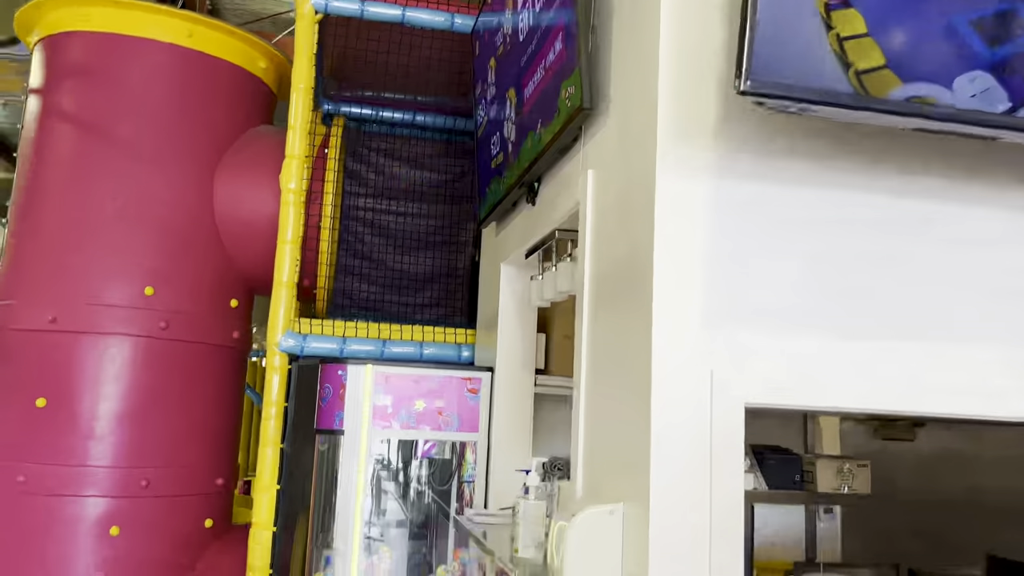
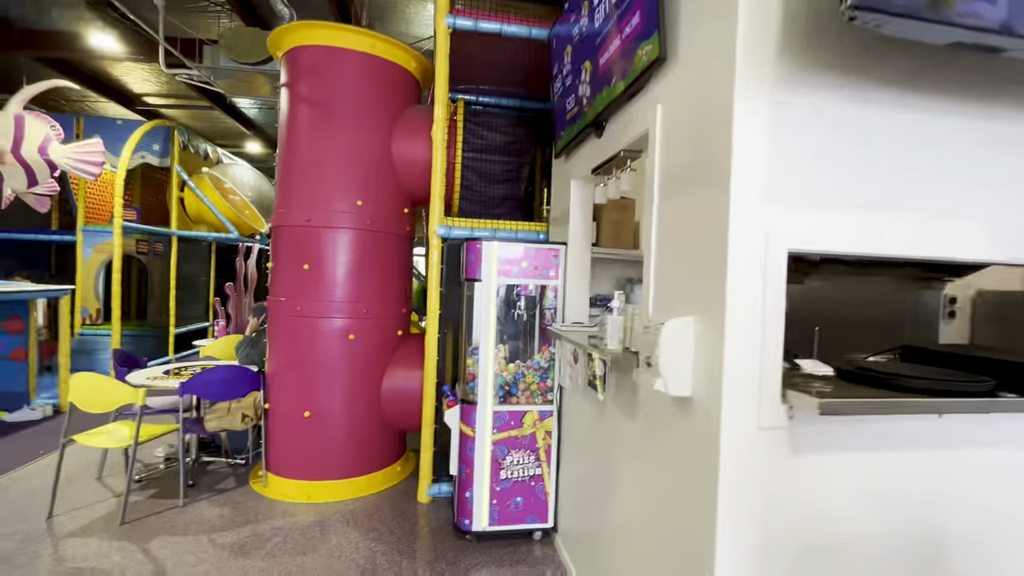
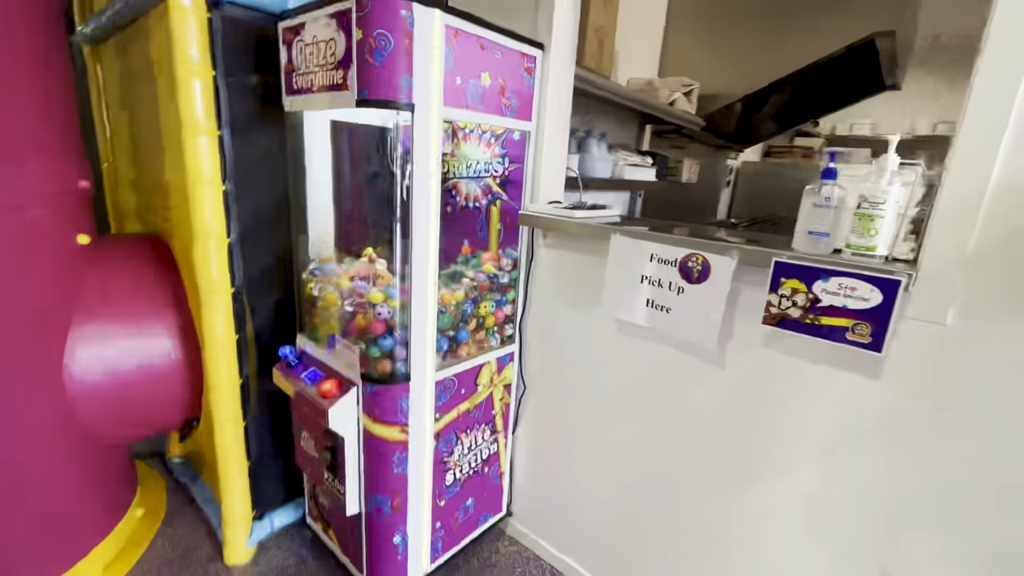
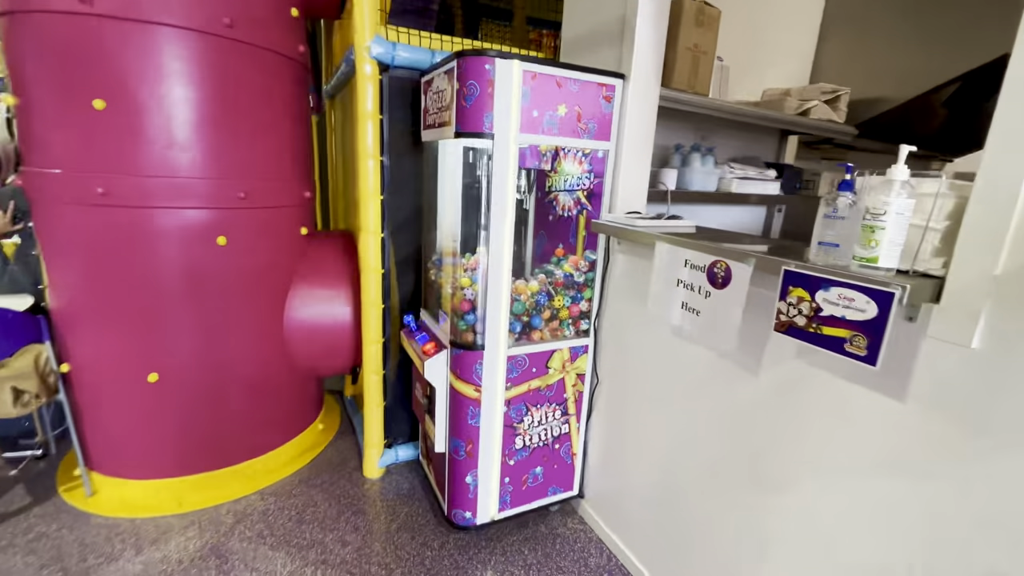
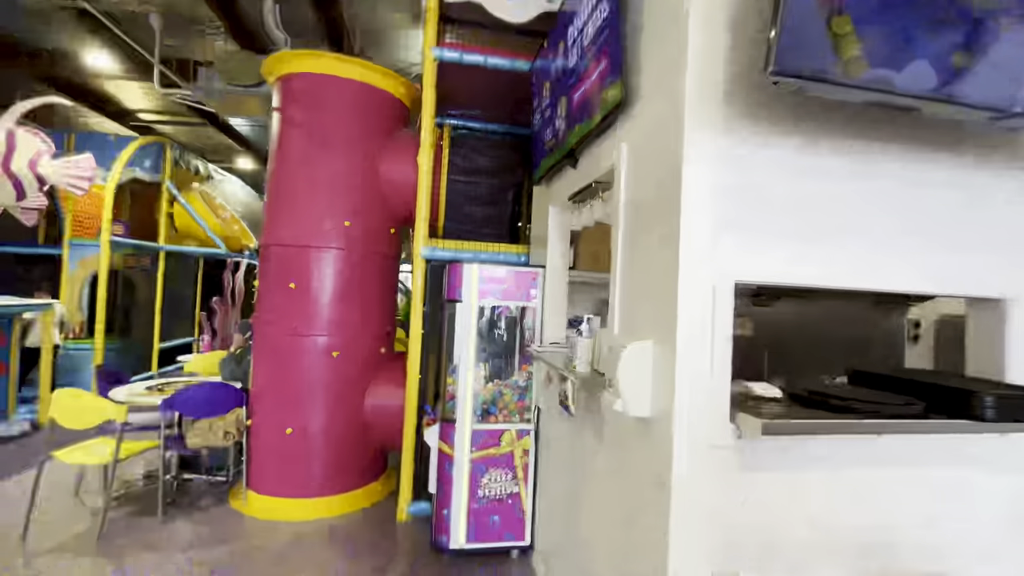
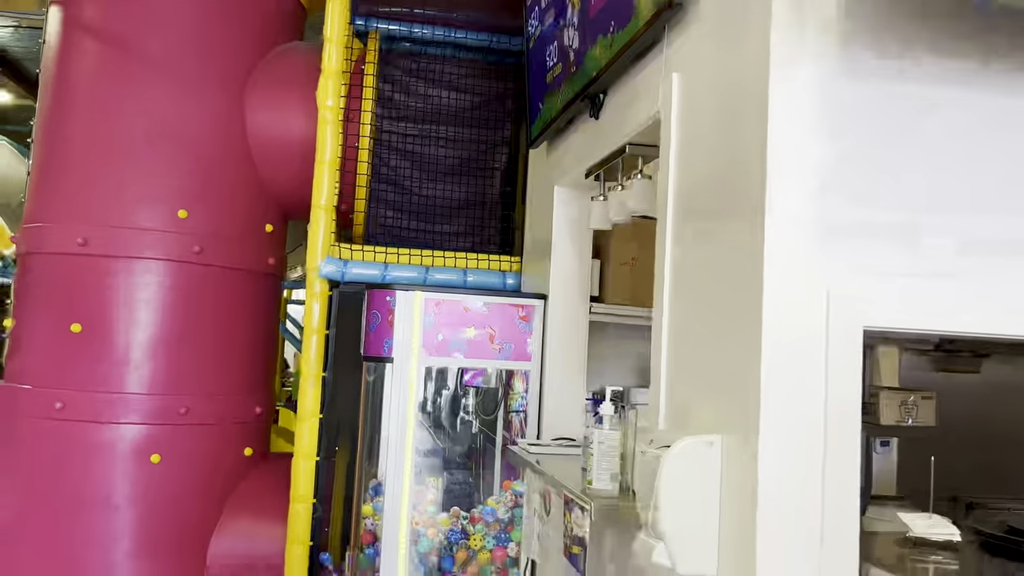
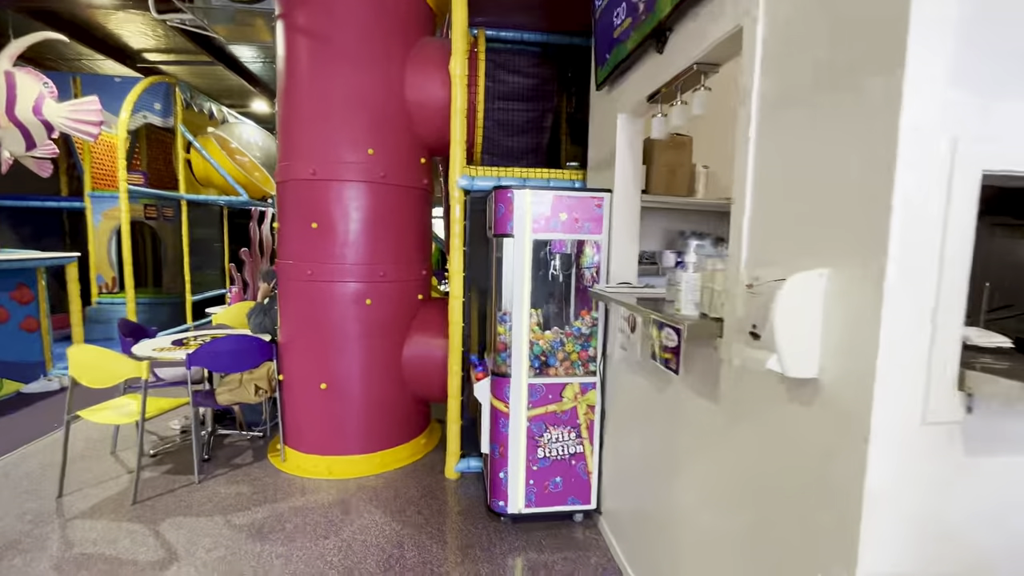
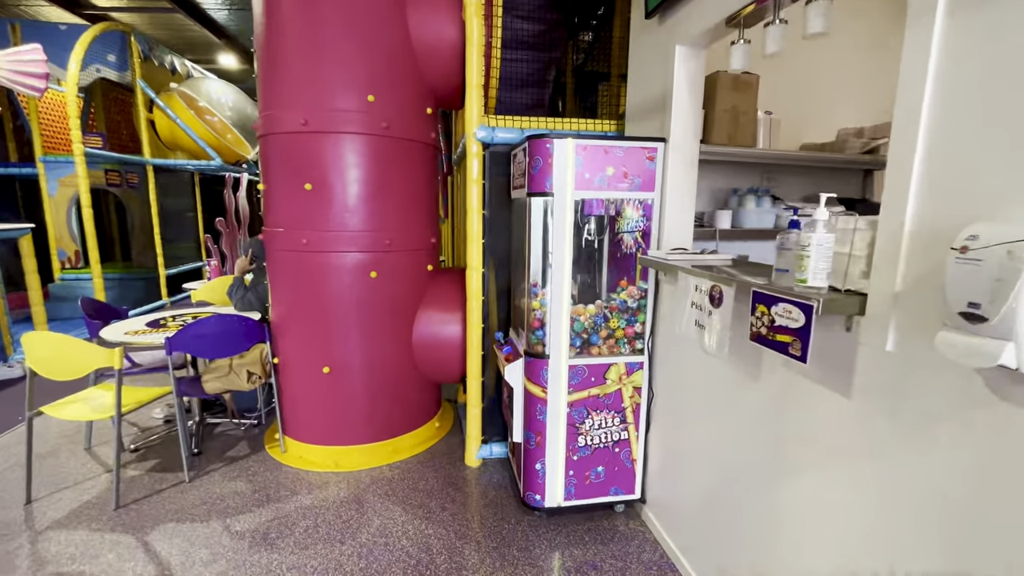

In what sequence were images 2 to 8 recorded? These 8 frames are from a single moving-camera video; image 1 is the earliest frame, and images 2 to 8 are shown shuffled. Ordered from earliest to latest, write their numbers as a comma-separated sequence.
6, 5, 2, 7, 8, 4, 3
